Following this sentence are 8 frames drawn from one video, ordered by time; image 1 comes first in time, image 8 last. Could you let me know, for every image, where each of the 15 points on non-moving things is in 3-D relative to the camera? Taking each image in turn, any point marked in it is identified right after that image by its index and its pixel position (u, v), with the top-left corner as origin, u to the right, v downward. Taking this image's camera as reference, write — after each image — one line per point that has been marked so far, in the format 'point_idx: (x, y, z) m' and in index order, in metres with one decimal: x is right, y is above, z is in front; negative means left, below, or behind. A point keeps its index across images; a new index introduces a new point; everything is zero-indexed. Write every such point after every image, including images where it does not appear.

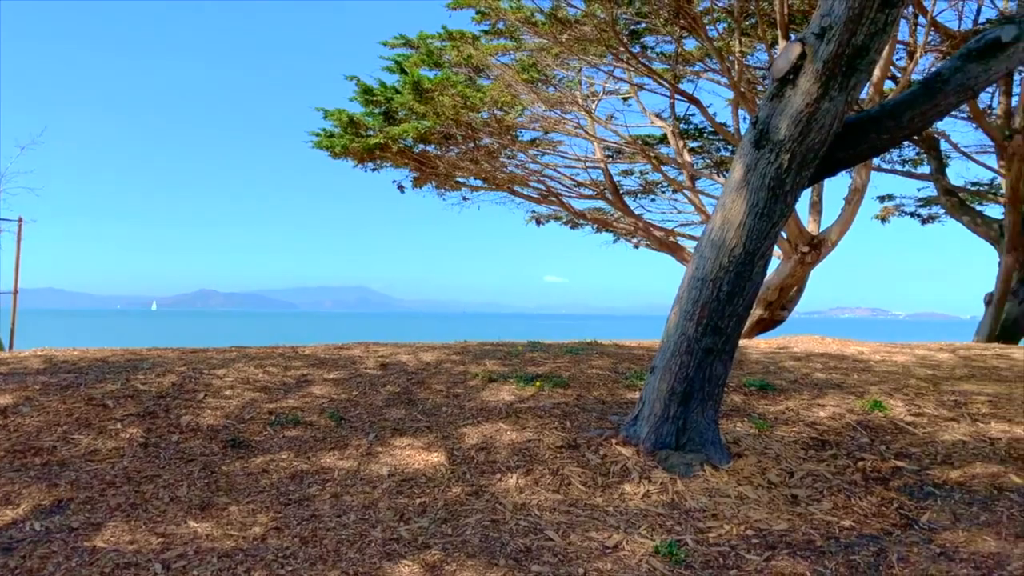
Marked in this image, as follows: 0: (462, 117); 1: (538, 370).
0: (-0.8, +2.7, +12.7) m
1: (+0.2, -0.7, +7.1) m
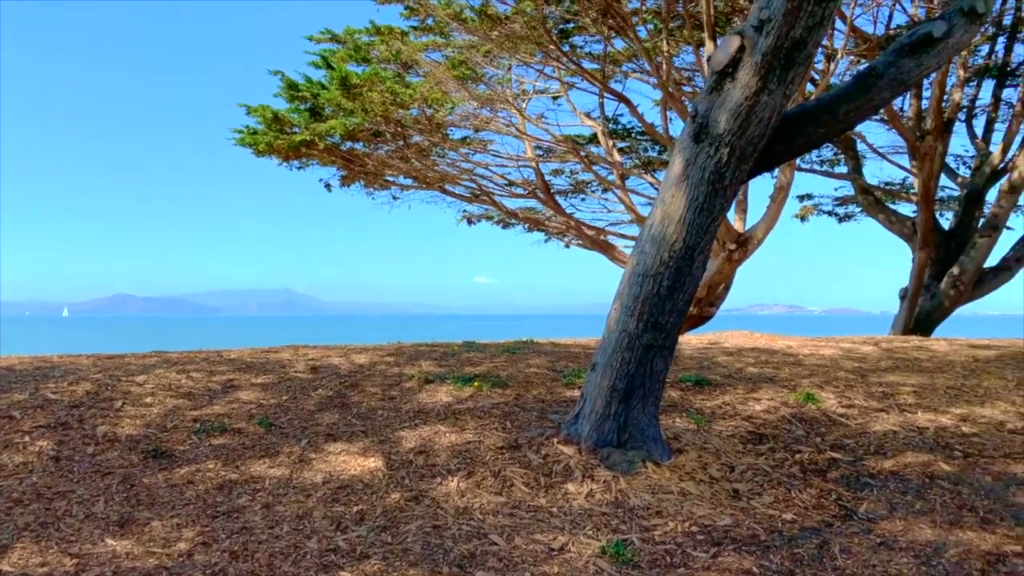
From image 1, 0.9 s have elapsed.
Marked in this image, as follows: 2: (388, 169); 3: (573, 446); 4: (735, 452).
0: (-1.8, +2.7, +12.4) m
1: (-0.3, -0.7, +6.9) m
2: (-2.1, +2.0, +13.5) m
3: (+0.4, -1.0, +5.1) m
4: (+1.4, -1.0, +5.2) m
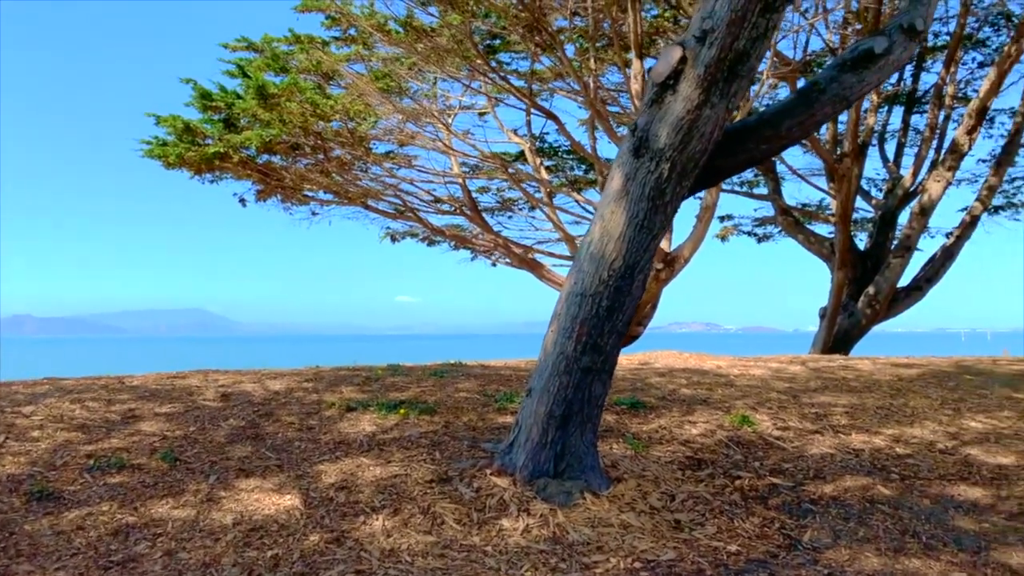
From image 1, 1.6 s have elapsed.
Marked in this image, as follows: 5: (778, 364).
0: (-2.9, +2.4, +12.0) m
1: (-0.9, -0.9, +6.6) m
2: (-3.3, +1.7, +13.0) m
3: (0.0, -1.1, +4.8) m
4: (+1.0, -1.2, +5.0) m
5: (+3.0, -0.9, +9.2) m
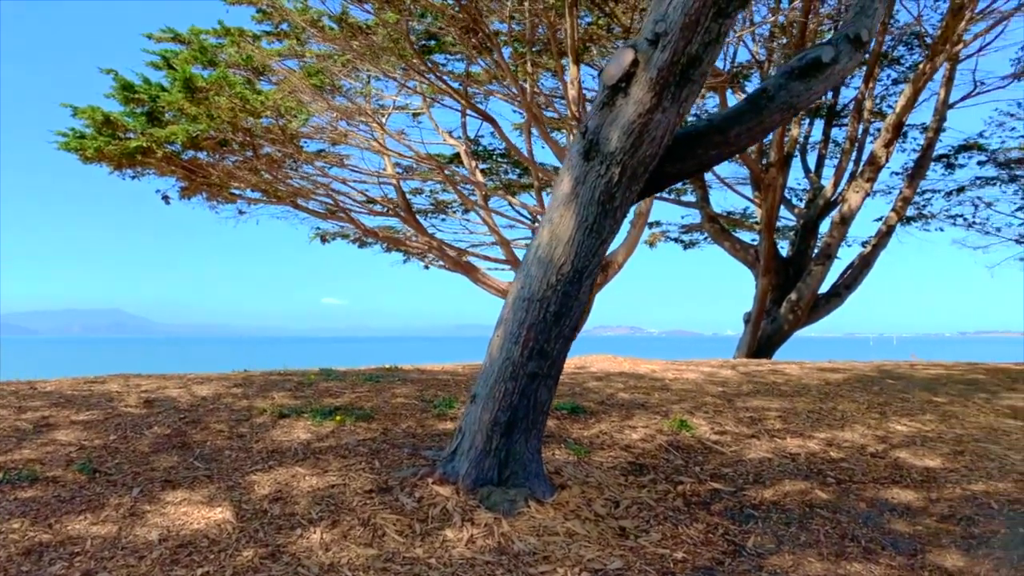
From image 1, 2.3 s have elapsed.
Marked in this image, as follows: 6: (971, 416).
0: (-3.9, +2.3, +11.6) m
1: (-1.4, -0.9, +6.4) m
2: (-4.3, +1.7, +12.6) m
3: (-0.4, -1.1, +4.6) m
4: (+0.6, -1.2, +5.0) m
5: (+2.3, -0.9, +9.4) m
6: (+4.2, -1.2, +7.5) m
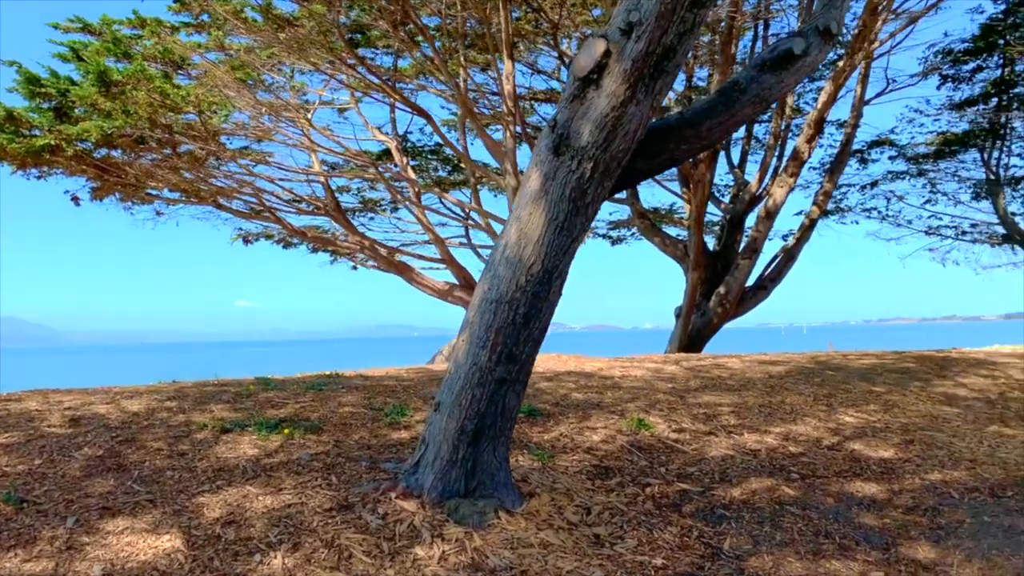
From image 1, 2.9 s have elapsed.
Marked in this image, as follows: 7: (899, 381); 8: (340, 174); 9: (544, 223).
0: (-4.7, +2.3, +10.9) m
1: (-1.7, -0.9, +6.0) m
2: (-5.2, +1.6, +11.9) m
3: (-0.5, -1.1, +4.4) m
4: (+0.4, -1.2, +4.9) m
5: (+1.6, -0.9, +9.4) m
6: (+3.7, -1.1, +7.6) m
7: (+4.2, -1.0, +8.8) m
8: (-2.9, +1.9, +13.9) m
9: (+0.2, +0.3, +4.1) m
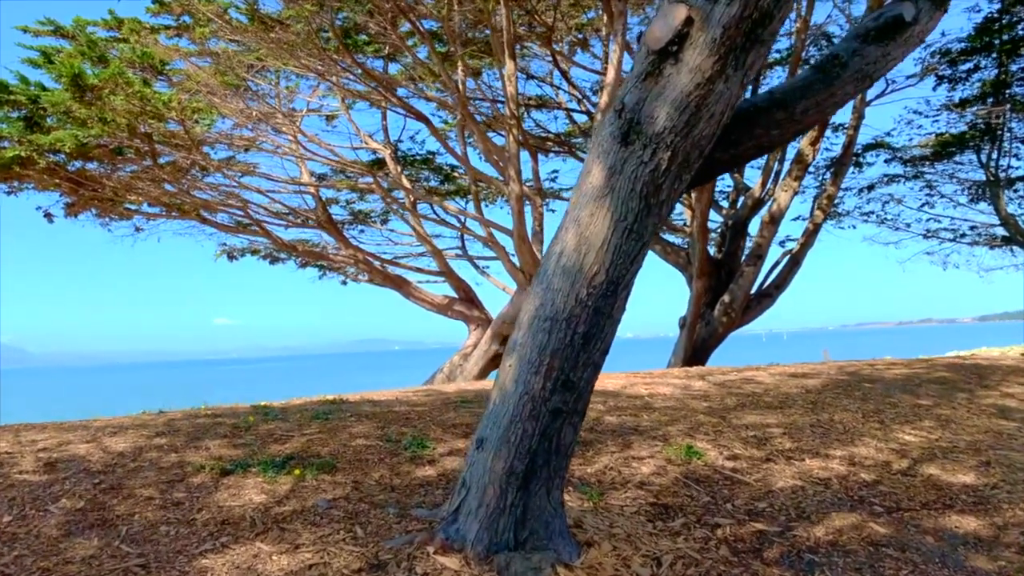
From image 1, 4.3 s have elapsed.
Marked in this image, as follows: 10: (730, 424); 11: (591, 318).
0: (-4.7, +2.0, +10.2) m
1: (-1.5, -1.1, +5.3) m
2: (-5.2, +1.3, +11.2) m
3: (-0.2, -1.2, +3.7) m
4: (+0.7, -1.3, +4.2) m
5: (+1.8, -1.0, +8.7) m
6: (+3.9, -1.1, +7.1) m
7: (+4.3, -1.1, +8.2) m
8: (-2.9, +1.7, +13.2) m
9: (+0.4, +0.3, +3.4) m
10: (+1.7, -1.1, +6.5) m
11: (+0.3, -0.1, +3.5) m
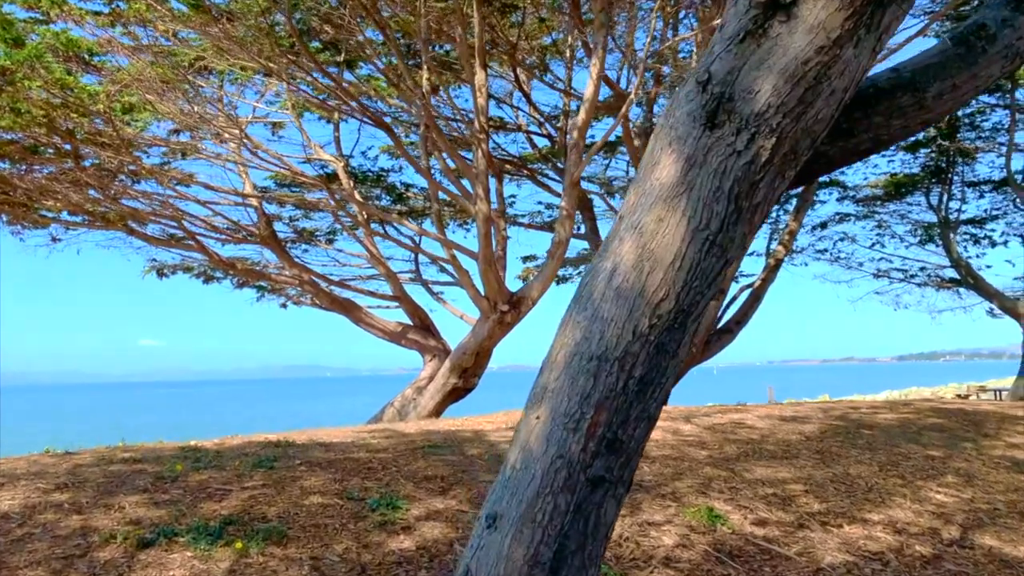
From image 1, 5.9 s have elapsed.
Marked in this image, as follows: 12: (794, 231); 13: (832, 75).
0: (-5.0, +1.8, +9.0) m
1: (-1.5, -1.2, +4.2) m
2: (-5.6, +1.1, +9.9) m
3: (-0.2, -1.3, +2.8) m
4: (+0.7, -1.4, +3.3) m
5: (+1.5, -1.3, +7.9) m
6: (+3.7, -1.5, +6.4) m
7: (+4.1, -1.4, +7.6) m
8: (-3.5, +1.3, +12.1) m
9: (+0.5, +0.2, +2.6) m
10: (+1.6, -1.3, +5.6) m
11: (+0.5, -0.2, +2.7) m
12: (+6.1, +1.2, +17.5) m
13: (+0.9, +0.6, +2.4) m
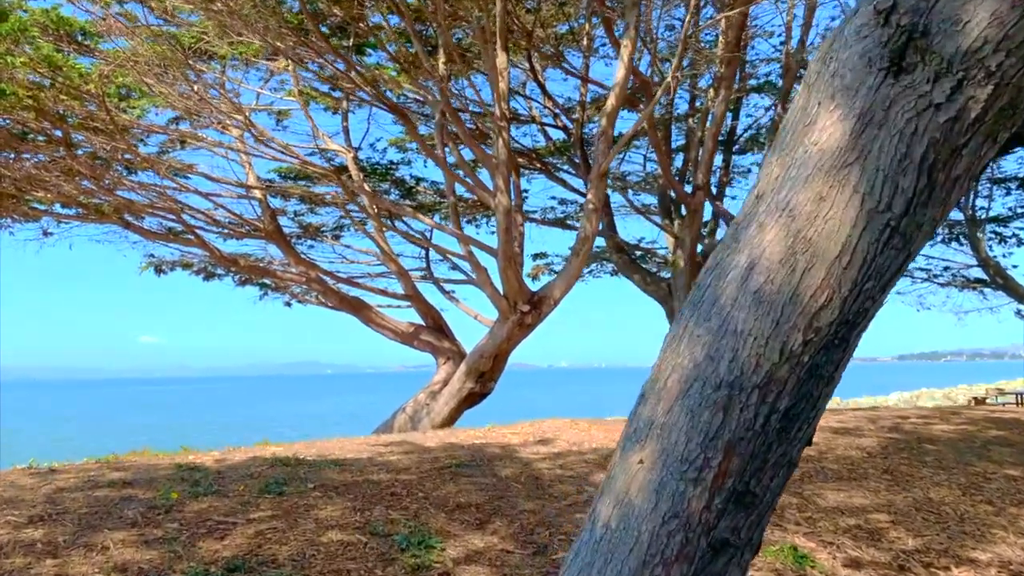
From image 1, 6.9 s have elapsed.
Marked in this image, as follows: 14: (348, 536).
0: (-4.7, +1.9, +8.3) m
1: (-1.3, -1.2, +3.6) m
2: (-5.3, +1.1, +9.2) m
3: (+0.1, -1.3, +2.1) m
4: (+1.0, -1.4, +2.6) m
5: (+1.7, -1.3, +7.2) m
6: (+4.0, -1.5, +5.7) m
7: (+4.3, -1.4, +6.9) m
8: (-3.2, +1.3, +11.4) m
9: (+0.8, +0.2, +1.9) m
10: (+1.8, -1.3, +5.0) m
11: (+0.7, -0.2, +2.0) m
12: (+6.4, +1.2, +16.8) m
13: (+1.2, +0.6, +1.7) m
14: (-0.8, -1.2, +3.8) m
